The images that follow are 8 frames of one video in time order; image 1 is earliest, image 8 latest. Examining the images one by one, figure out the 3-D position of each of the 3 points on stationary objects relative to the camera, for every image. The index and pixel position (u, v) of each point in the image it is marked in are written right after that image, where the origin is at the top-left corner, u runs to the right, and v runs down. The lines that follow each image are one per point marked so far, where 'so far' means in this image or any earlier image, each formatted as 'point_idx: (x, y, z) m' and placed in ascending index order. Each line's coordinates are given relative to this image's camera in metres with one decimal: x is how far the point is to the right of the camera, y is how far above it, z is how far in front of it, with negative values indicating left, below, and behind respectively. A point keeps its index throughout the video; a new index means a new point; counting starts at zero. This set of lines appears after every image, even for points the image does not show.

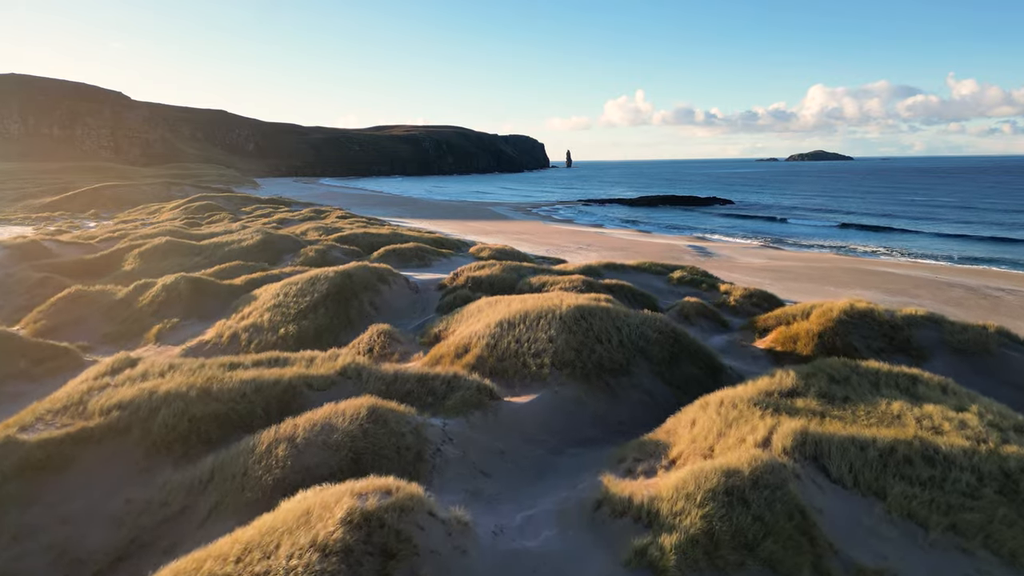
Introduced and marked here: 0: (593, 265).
0: (+2.1, +0.6, +18.3) m
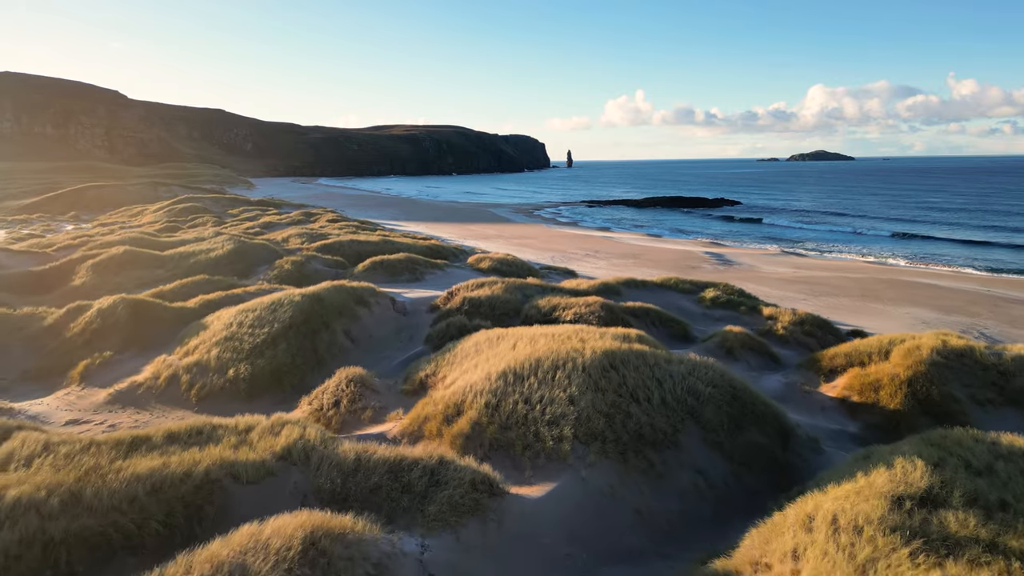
0: (+2.2, +0.2, +15.7) m
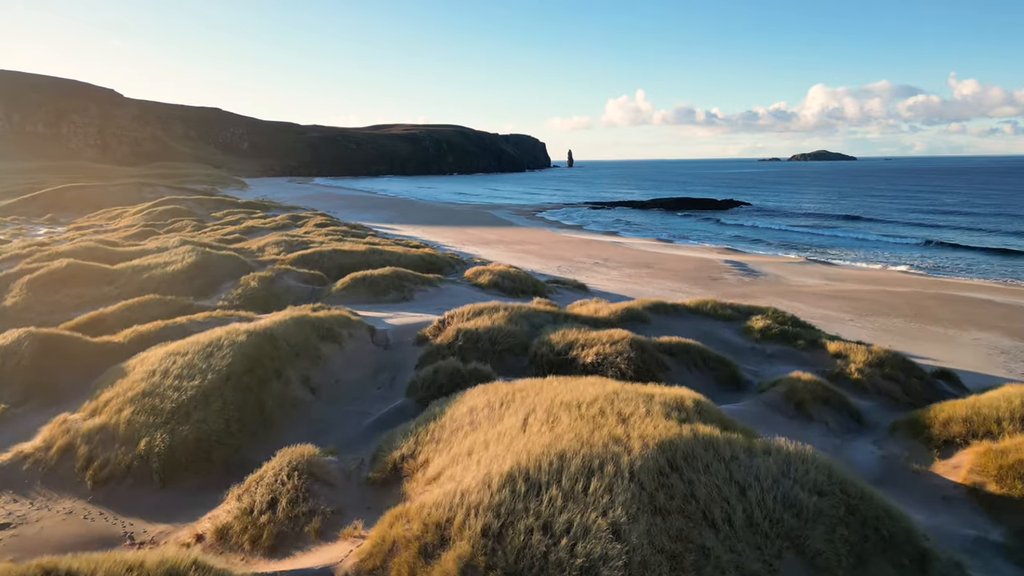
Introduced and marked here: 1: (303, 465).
0: (+2.3, -0.3, +13.1) m
1: (-2.0, -1.7, +6.9) m
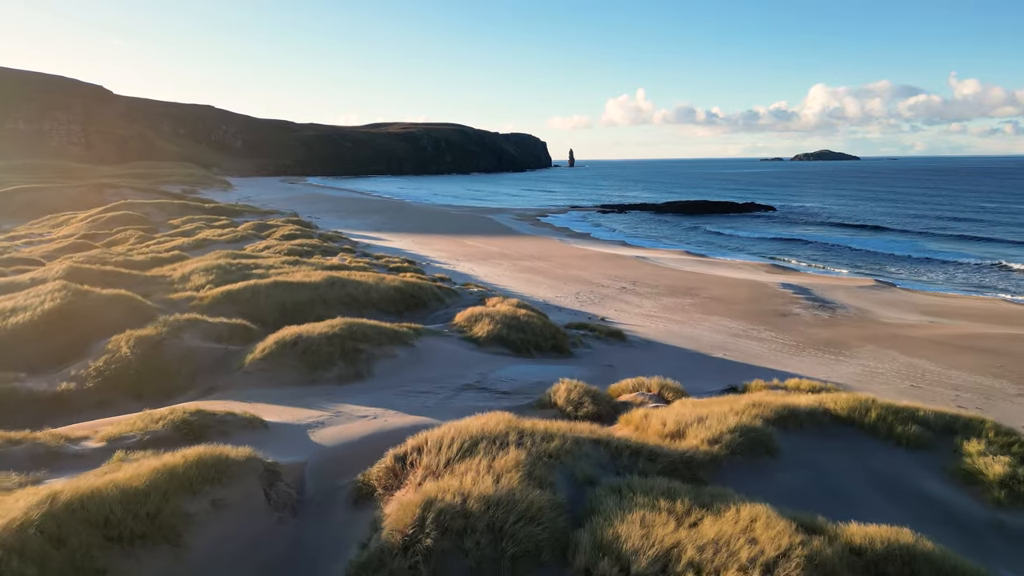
0: (+2.4, -1.3, +7.4) m
1: (-1.8, -2.7, +1.3) m
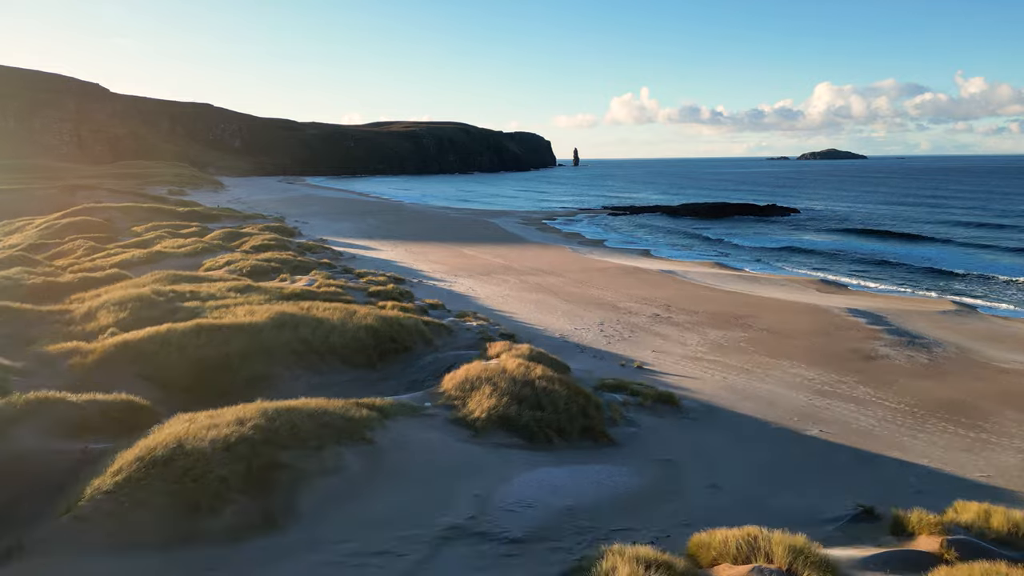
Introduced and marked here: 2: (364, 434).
0: (+2.6, -2.1, +3.3) m
1: (-1.7, -3.4, -2.8) m
2: (-1.6, -1.6, +7.9) m
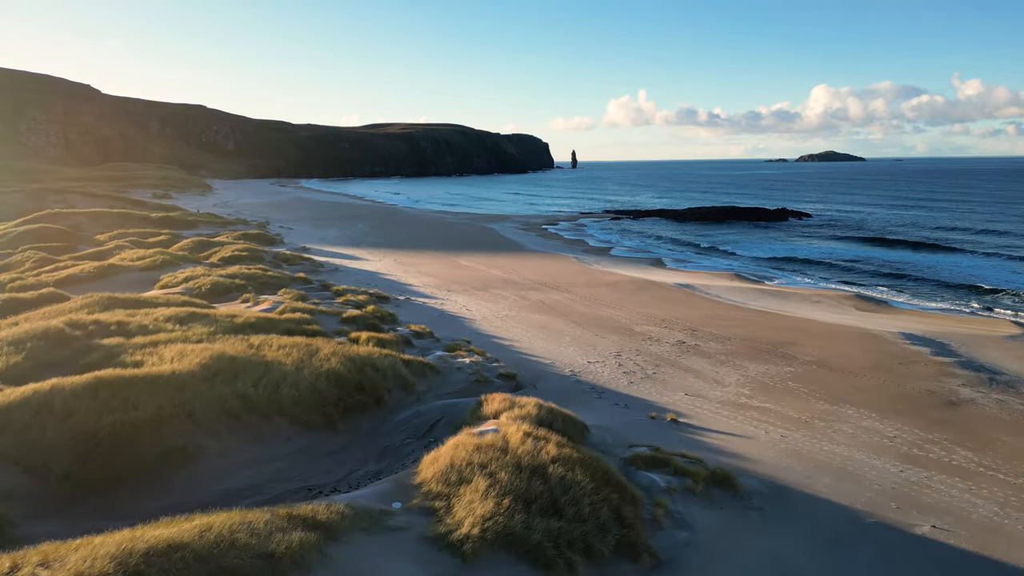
0: (+2.6, -2.5, +0.6) m
1: (-1.6, -3.9, -5.5) m
2: (-1.6, -2.1, +5.2) m
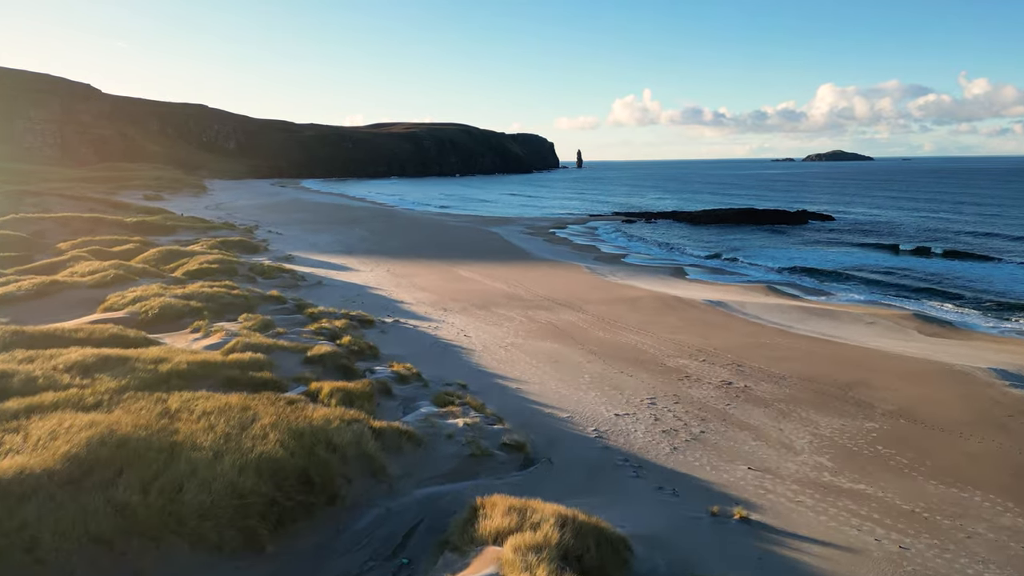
0: (+2.7, -3.0, -2.3) m
1: (-1.7, -4.4, -8.4) m
2: (-1.5, -2.6, +2.3) m
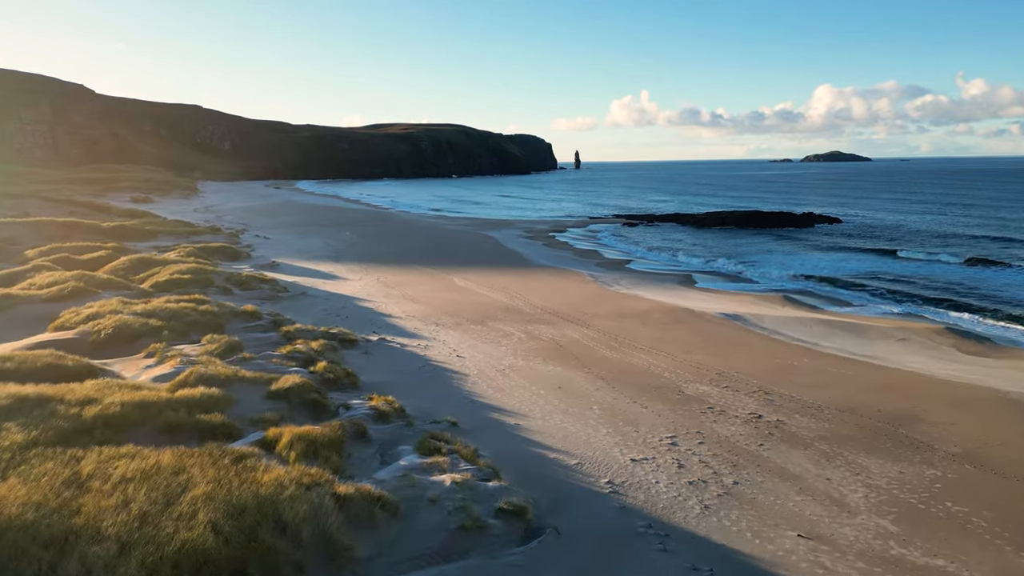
0: (+2.7, -3.3, -3.9) m
1: (-1.6, -4.7, -10.1) m
2: (-1.5, -2.9, +0.7) m
